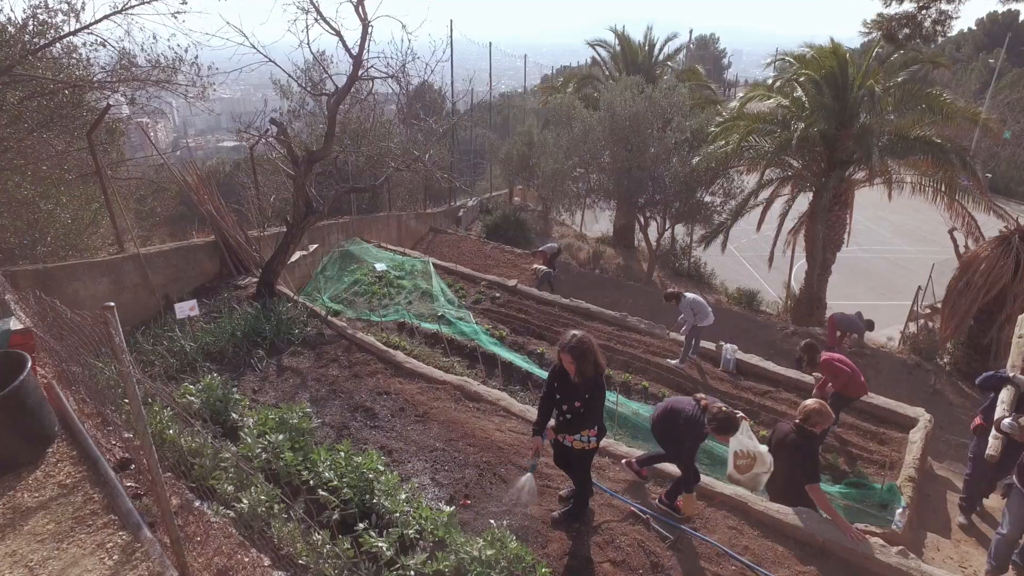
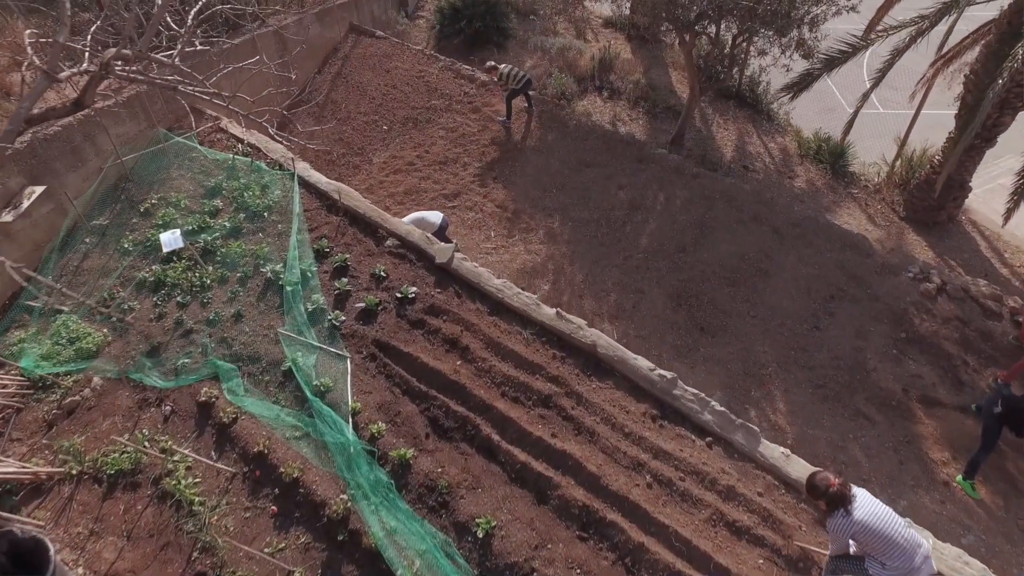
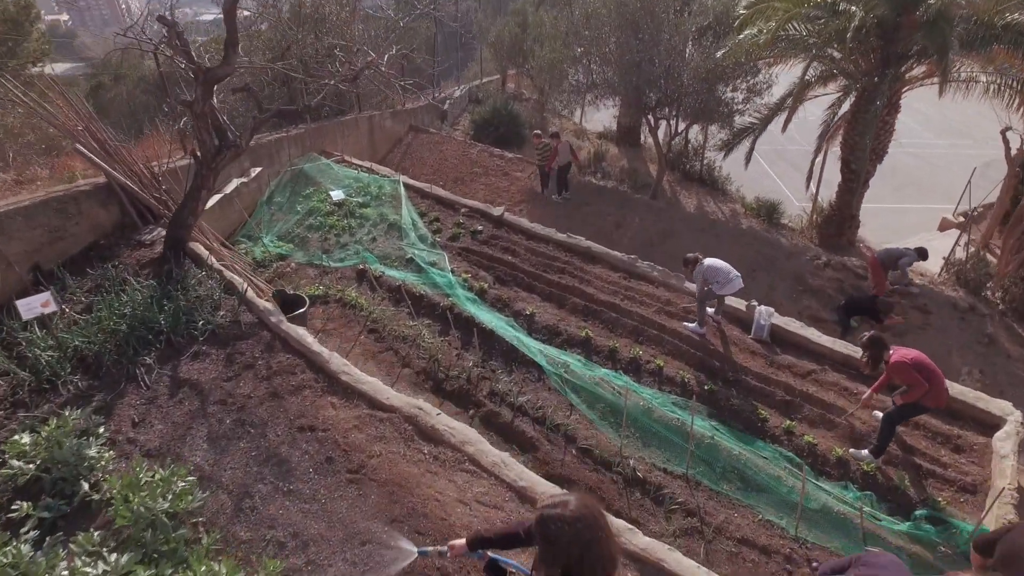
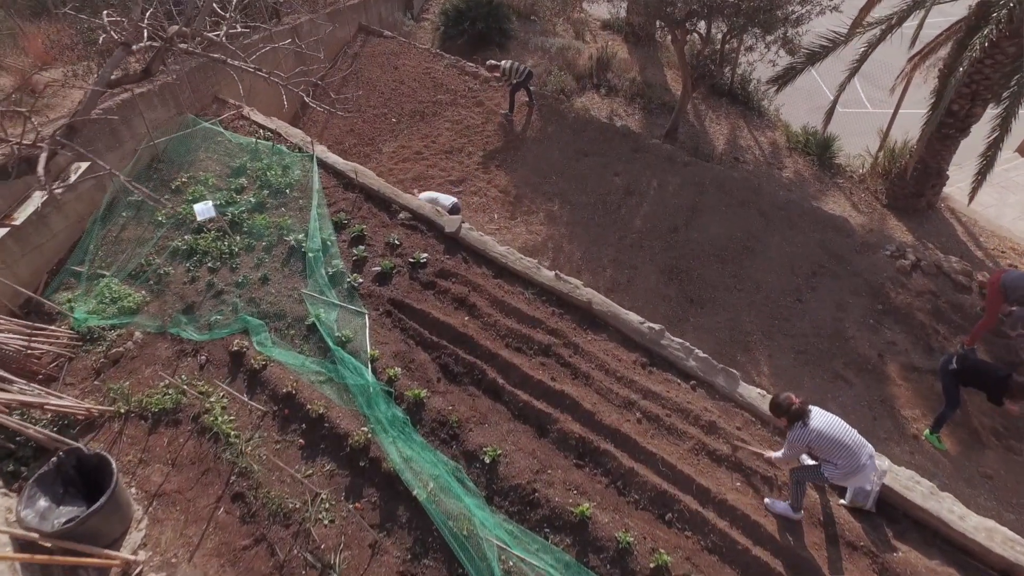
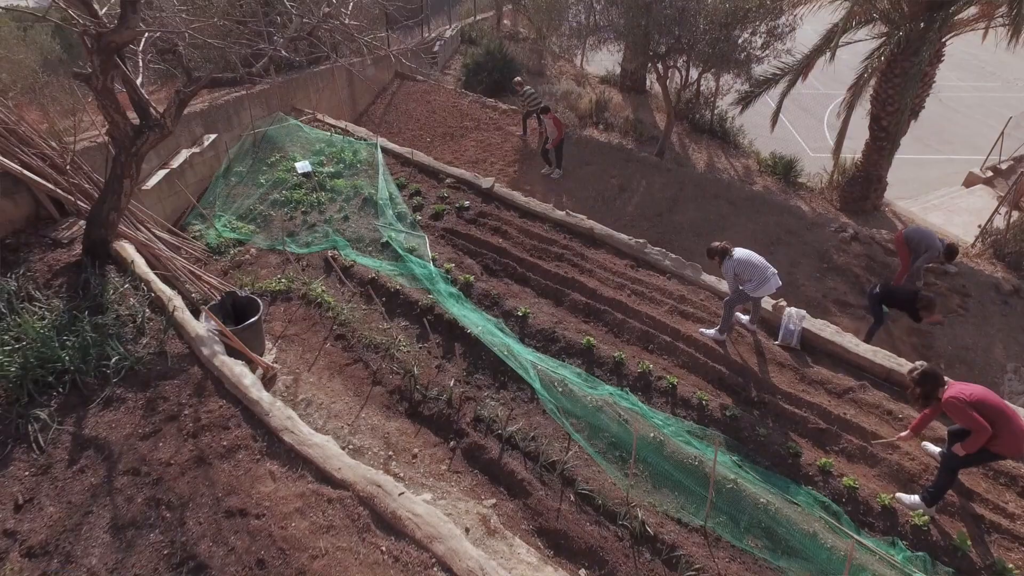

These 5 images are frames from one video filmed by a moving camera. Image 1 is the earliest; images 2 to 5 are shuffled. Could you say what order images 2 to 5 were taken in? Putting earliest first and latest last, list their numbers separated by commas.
3, 5, 4, 2
